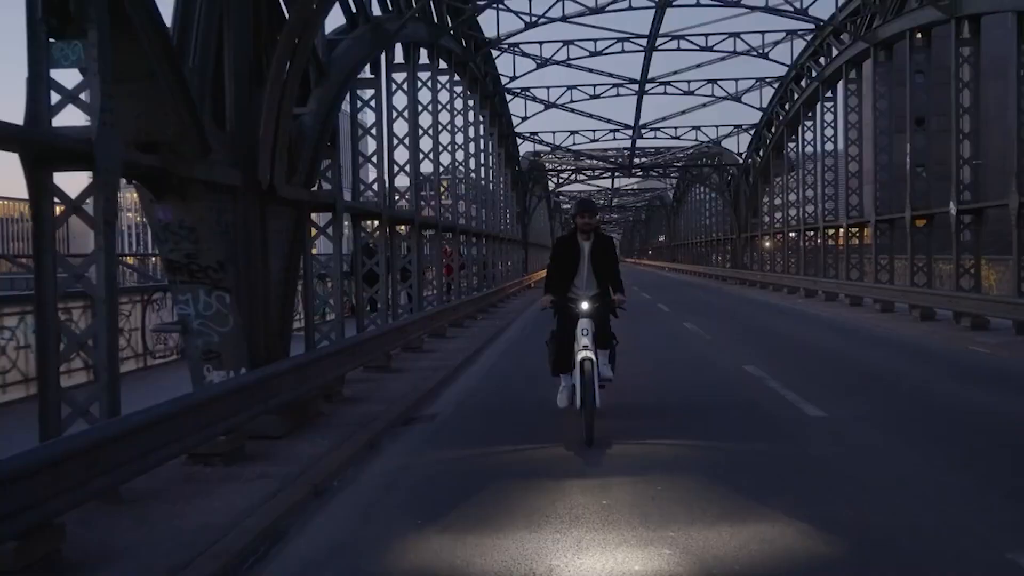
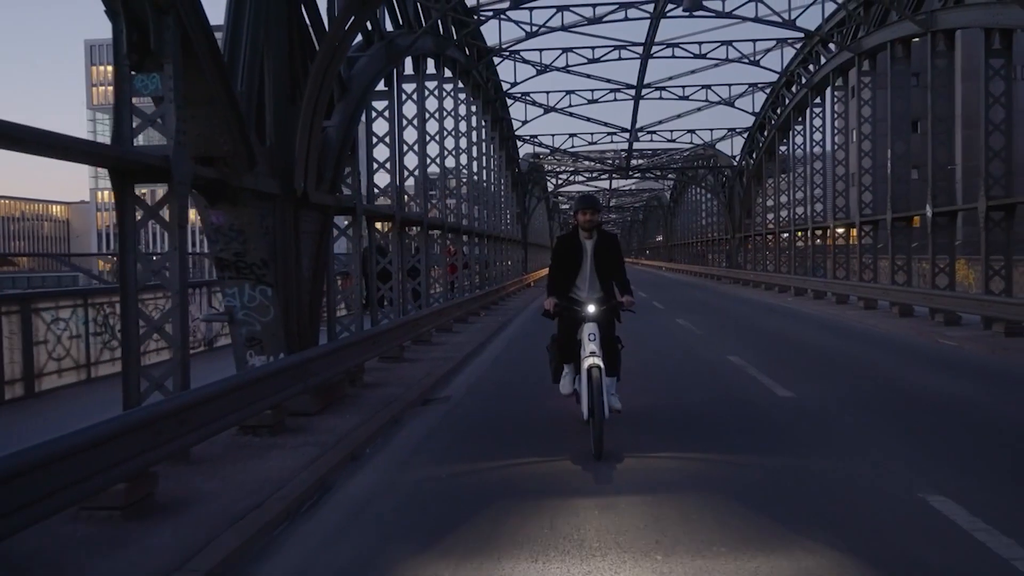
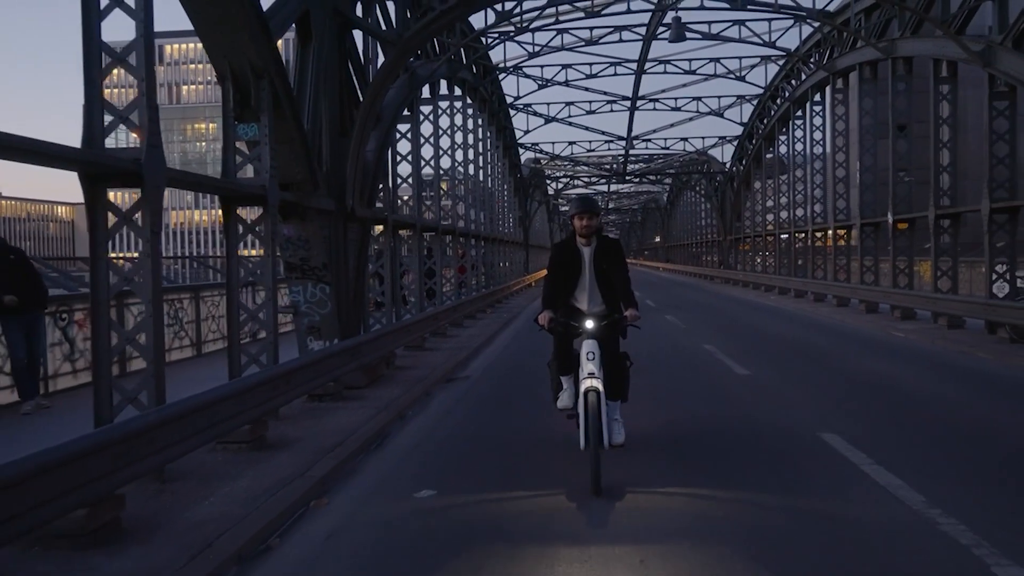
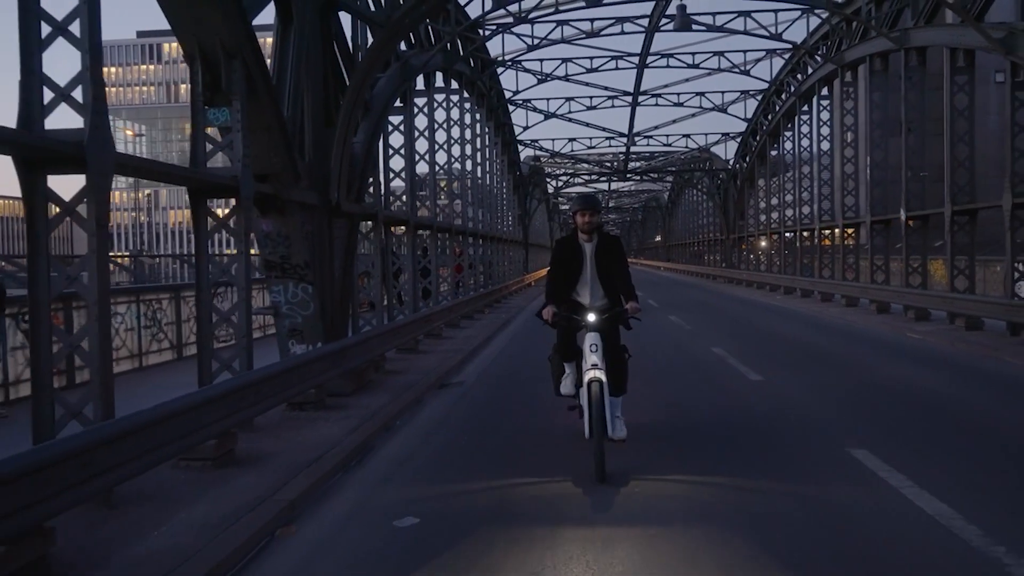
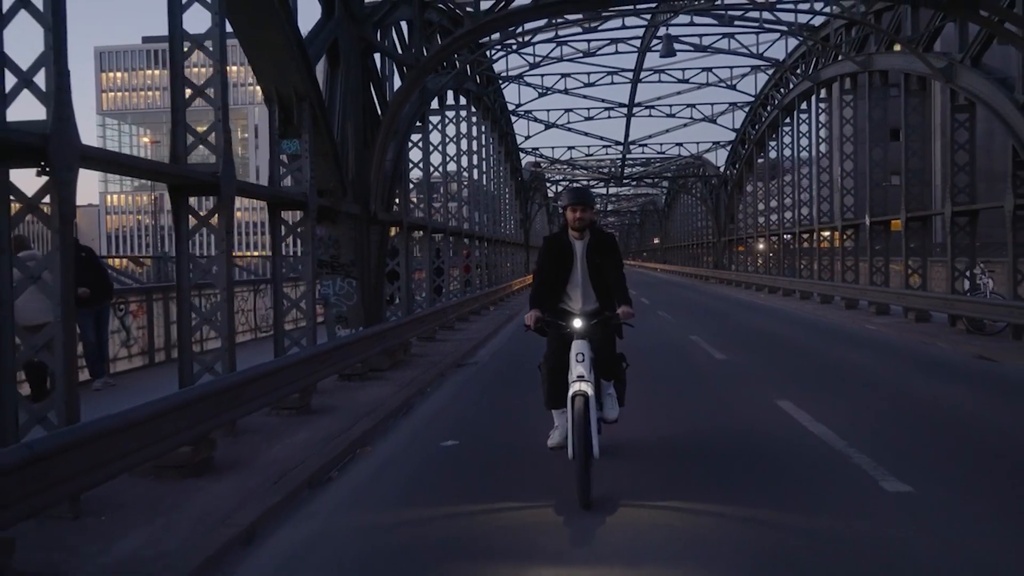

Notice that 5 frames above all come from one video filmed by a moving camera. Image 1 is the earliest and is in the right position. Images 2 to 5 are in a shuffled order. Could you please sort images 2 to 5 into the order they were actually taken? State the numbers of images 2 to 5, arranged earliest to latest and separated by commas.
2, 4, 3, 5
